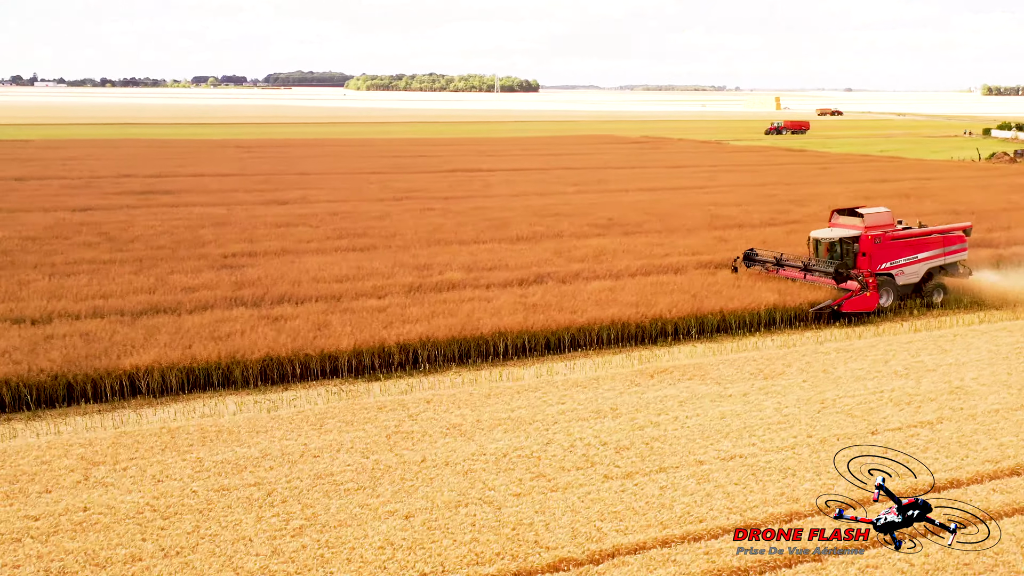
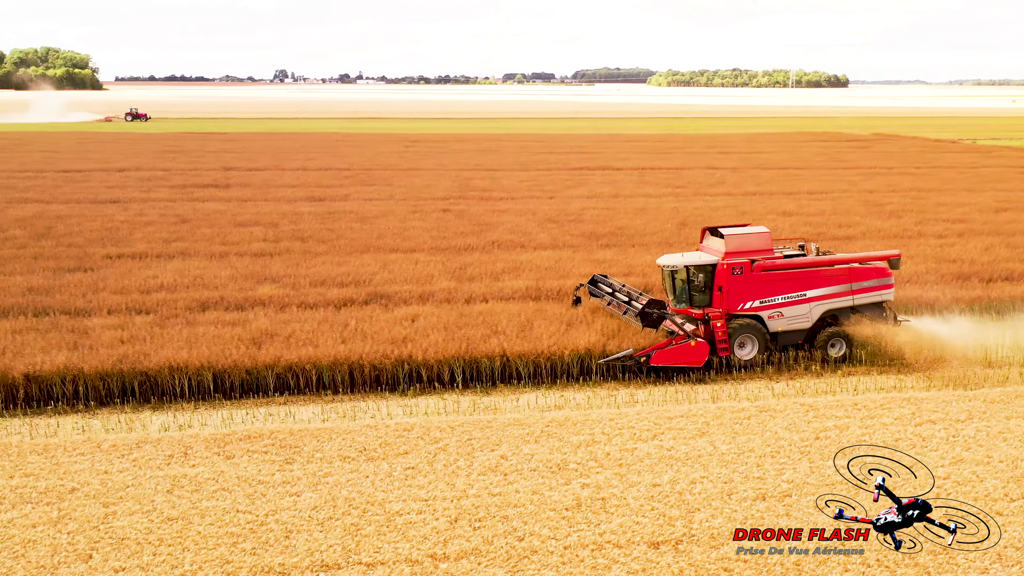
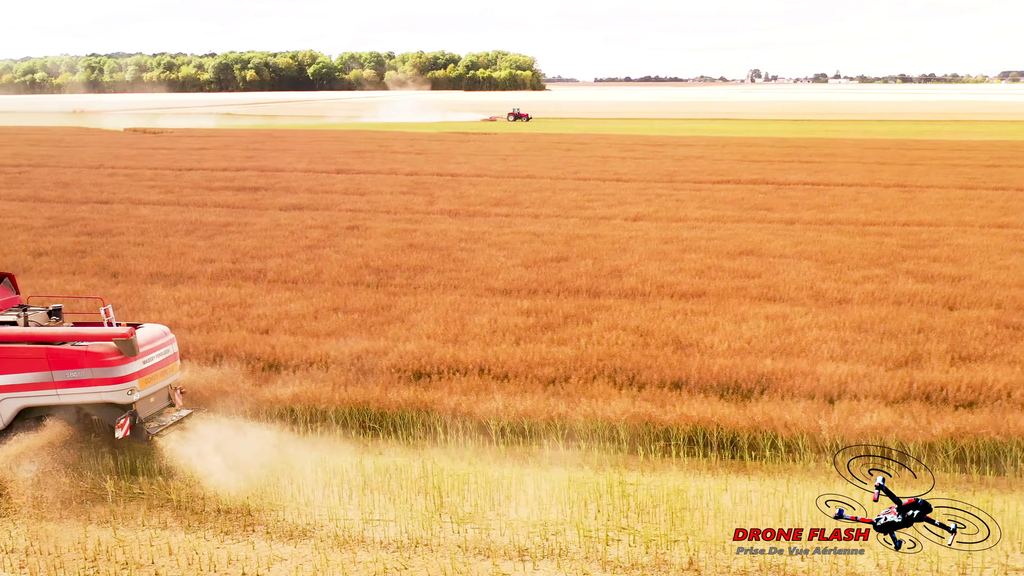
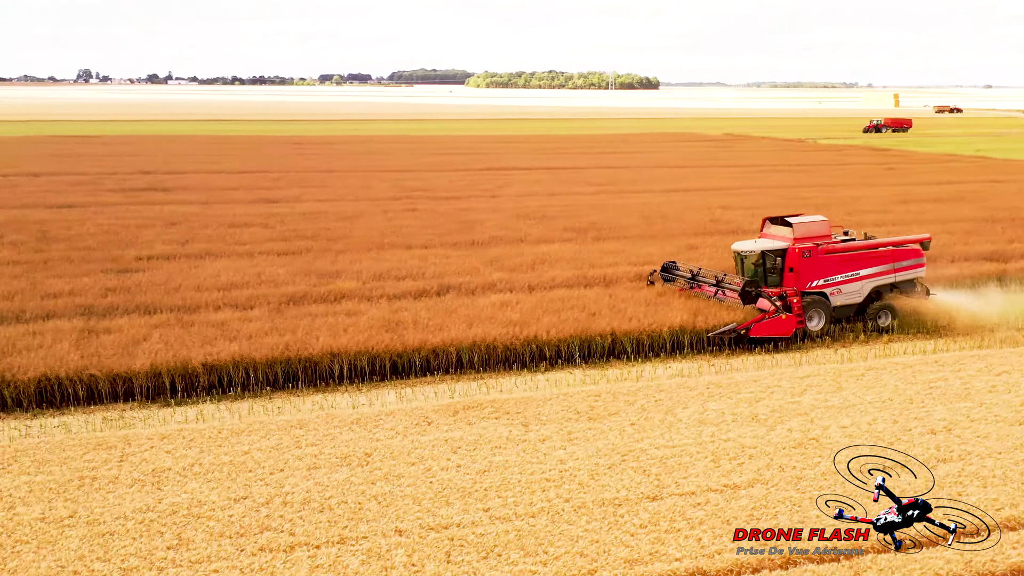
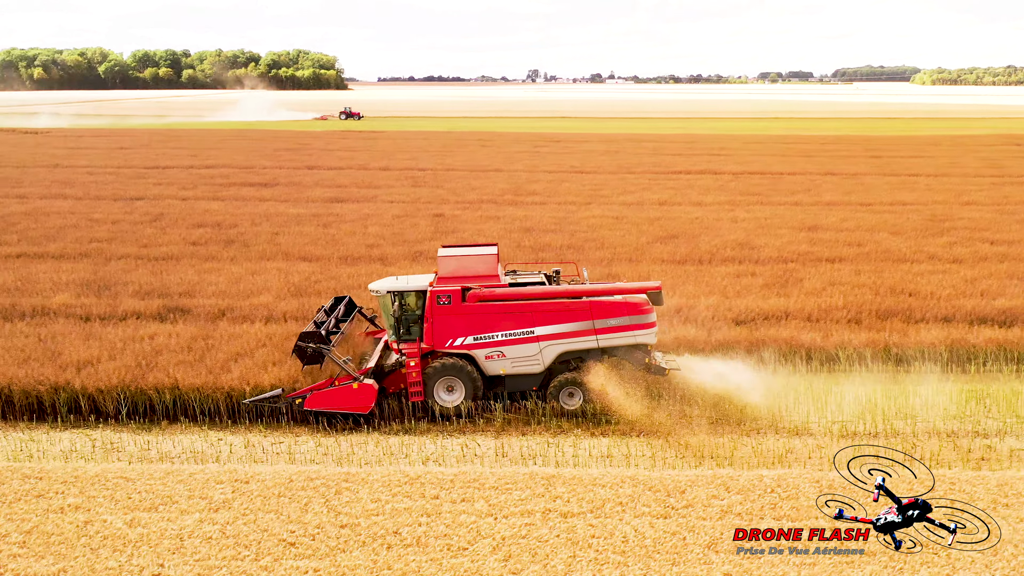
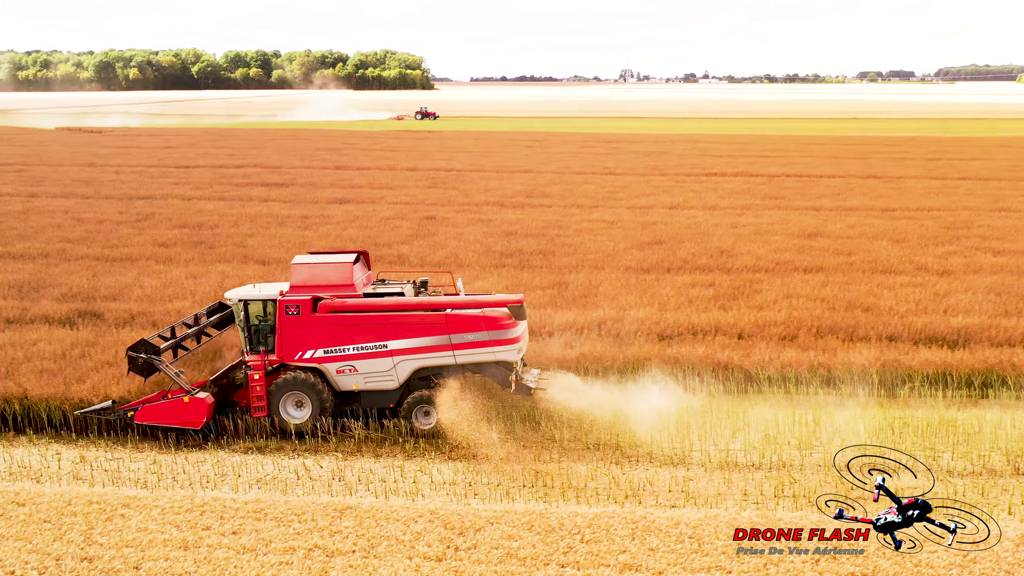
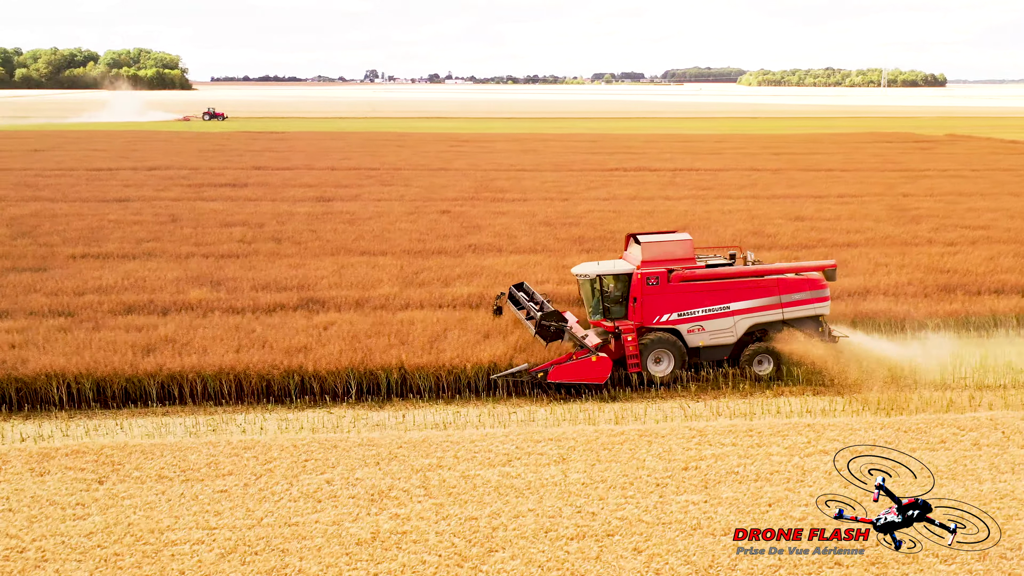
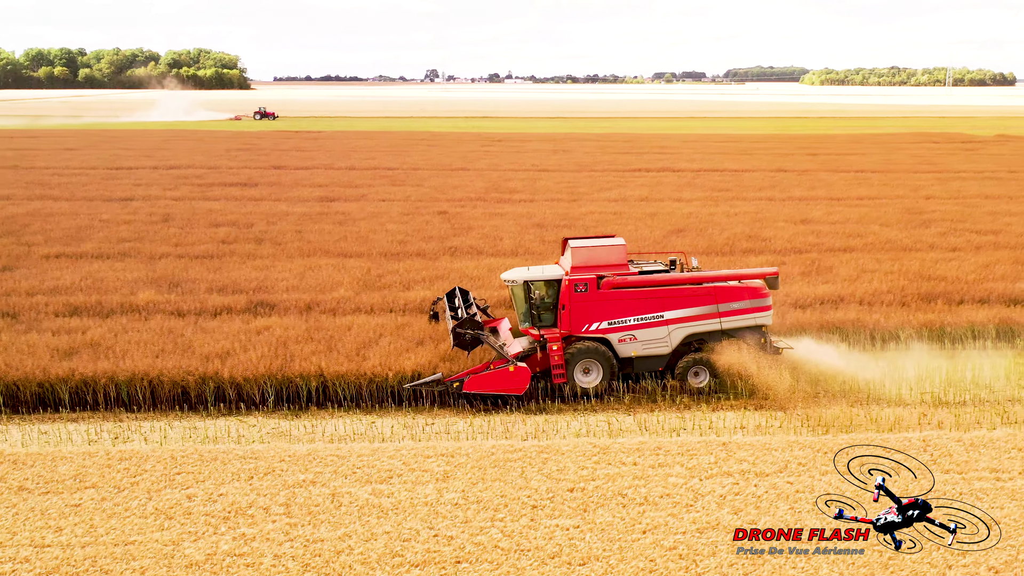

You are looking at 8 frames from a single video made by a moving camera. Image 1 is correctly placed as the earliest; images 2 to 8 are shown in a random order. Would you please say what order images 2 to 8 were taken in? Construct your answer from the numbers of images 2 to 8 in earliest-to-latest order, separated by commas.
4, 2, 7, 8, 5, 6, 3
